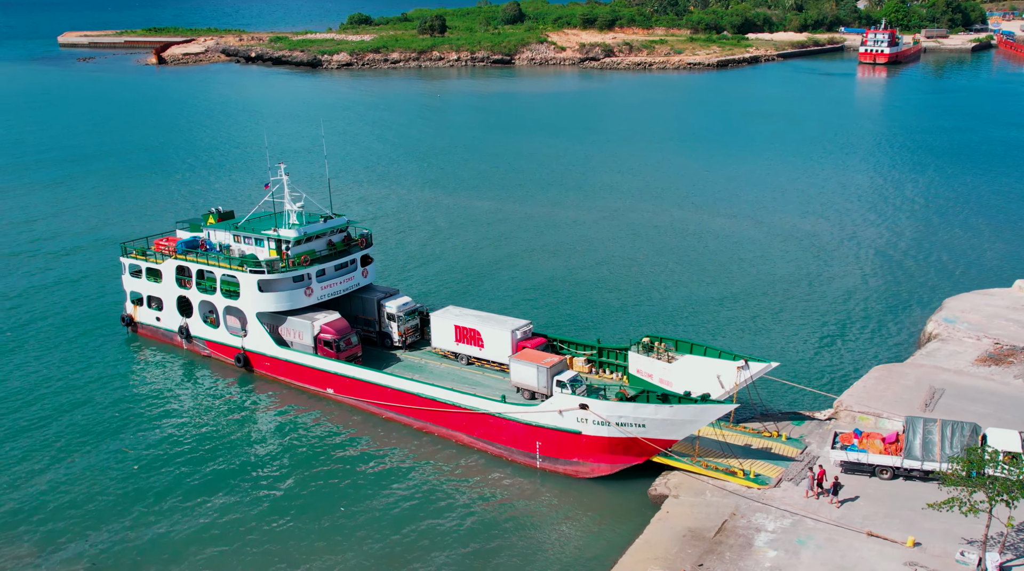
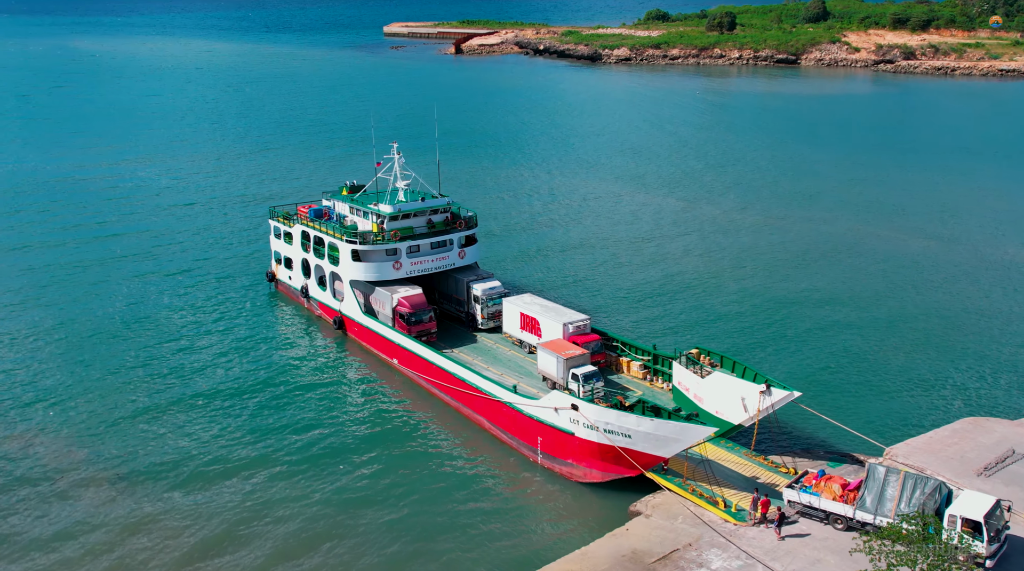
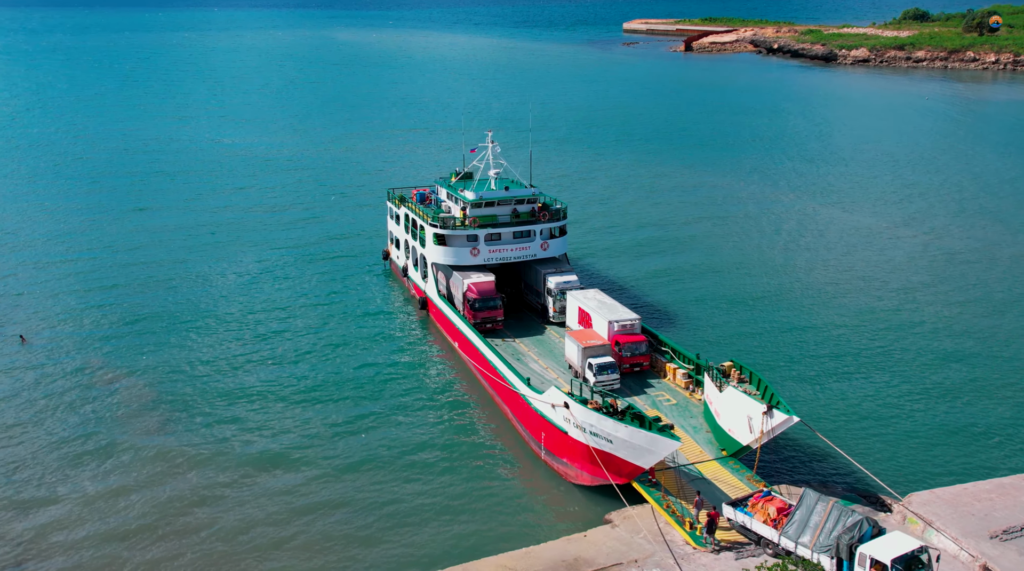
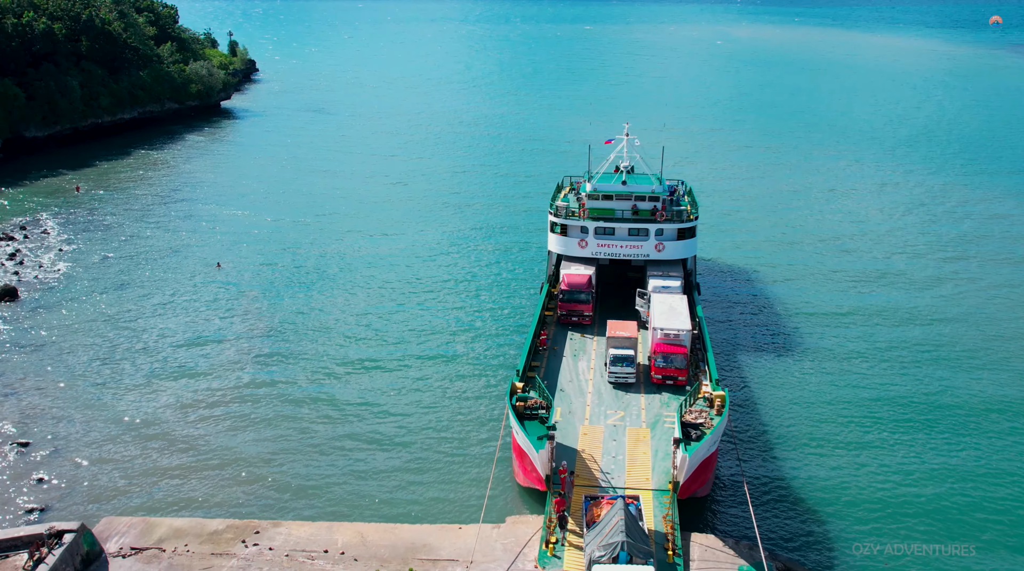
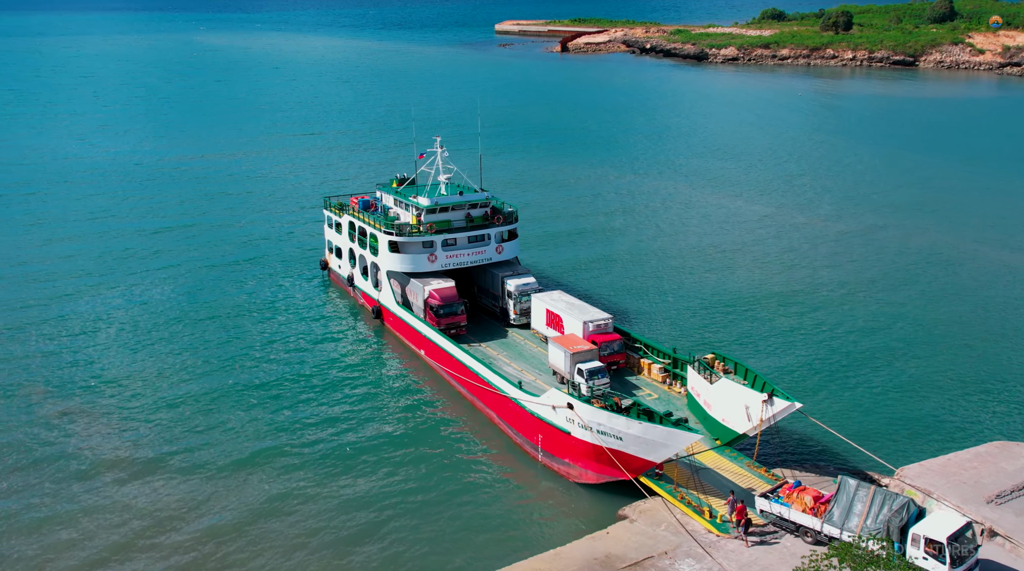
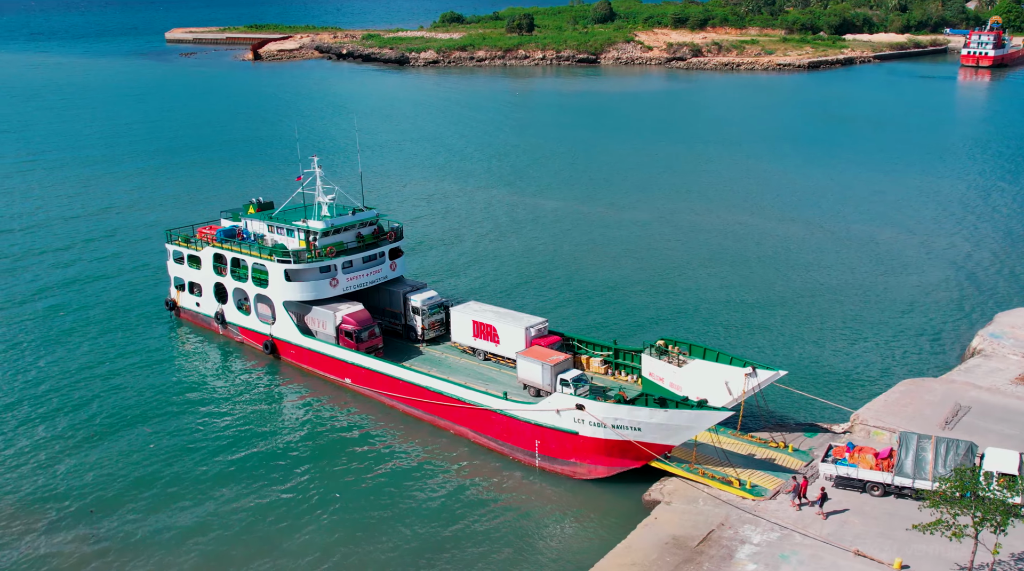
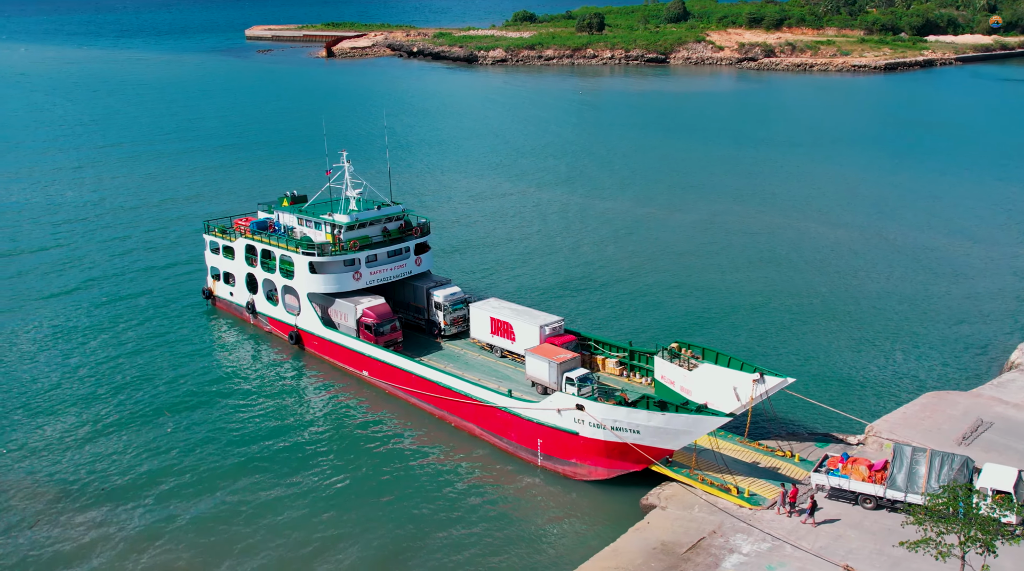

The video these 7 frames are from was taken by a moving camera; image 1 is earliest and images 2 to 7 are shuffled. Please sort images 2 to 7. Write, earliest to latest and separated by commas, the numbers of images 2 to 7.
6, 7, 2, 5, 3, 4
